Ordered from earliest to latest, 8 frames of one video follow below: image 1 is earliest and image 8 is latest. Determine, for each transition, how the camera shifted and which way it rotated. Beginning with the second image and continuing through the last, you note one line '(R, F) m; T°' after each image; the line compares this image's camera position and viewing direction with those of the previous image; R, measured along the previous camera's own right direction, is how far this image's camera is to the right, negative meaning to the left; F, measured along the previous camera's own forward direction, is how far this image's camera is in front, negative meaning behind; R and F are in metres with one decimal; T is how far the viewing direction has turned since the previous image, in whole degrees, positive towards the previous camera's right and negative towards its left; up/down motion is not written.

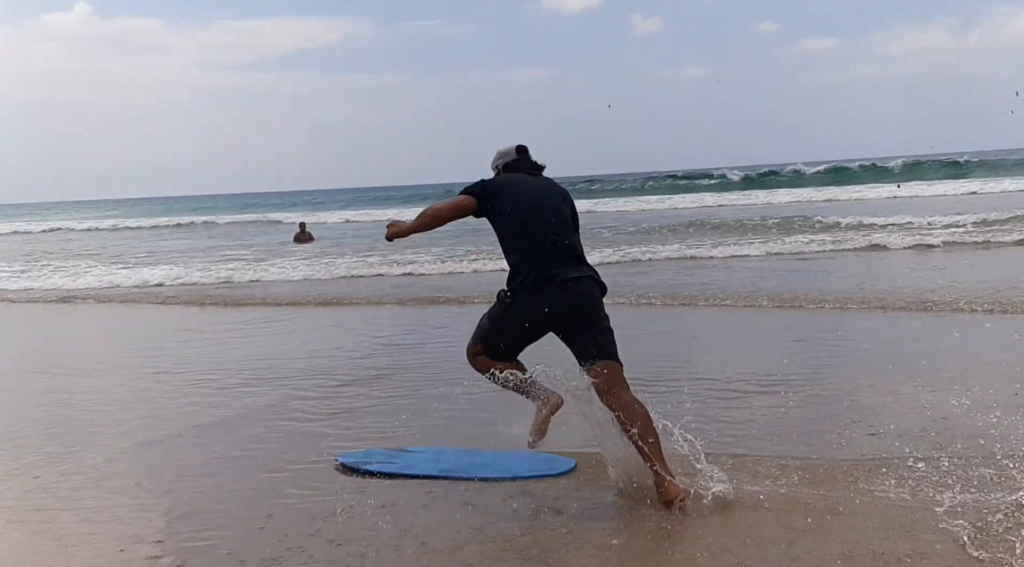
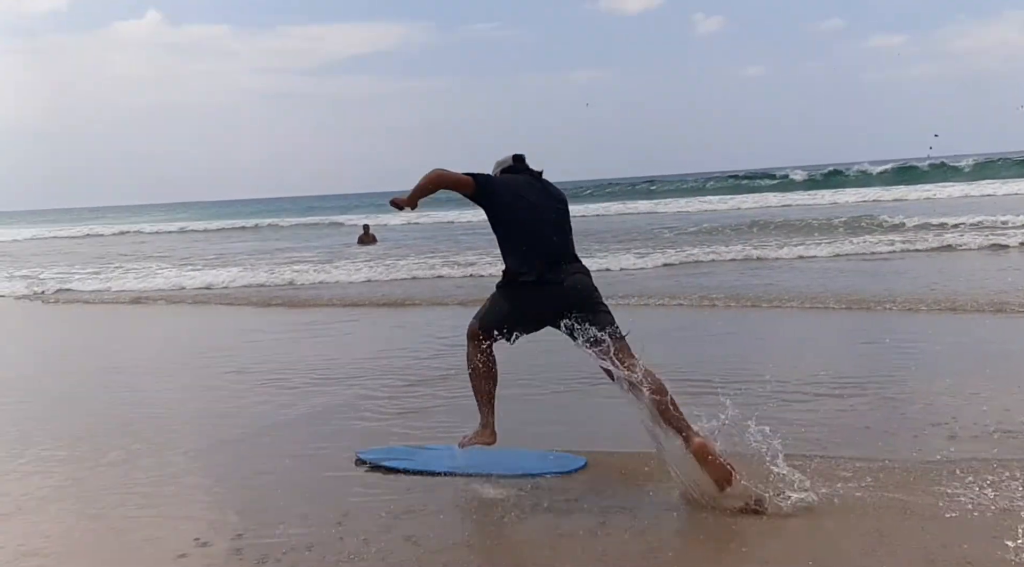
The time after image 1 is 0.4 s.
(-0.2, 0.0) m; -3°
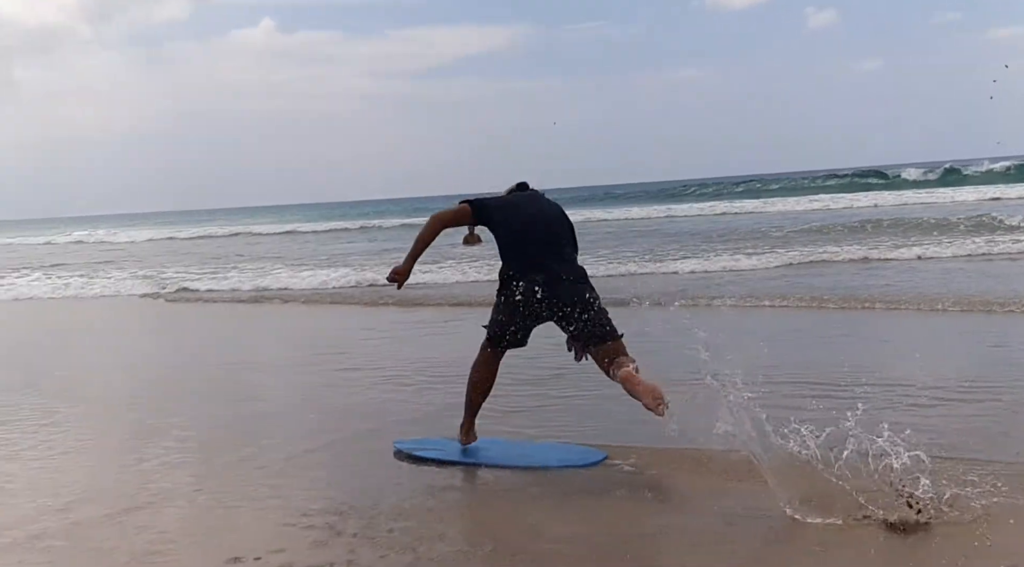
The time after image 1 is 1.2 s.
(-0.3, 0.0) m; -5°
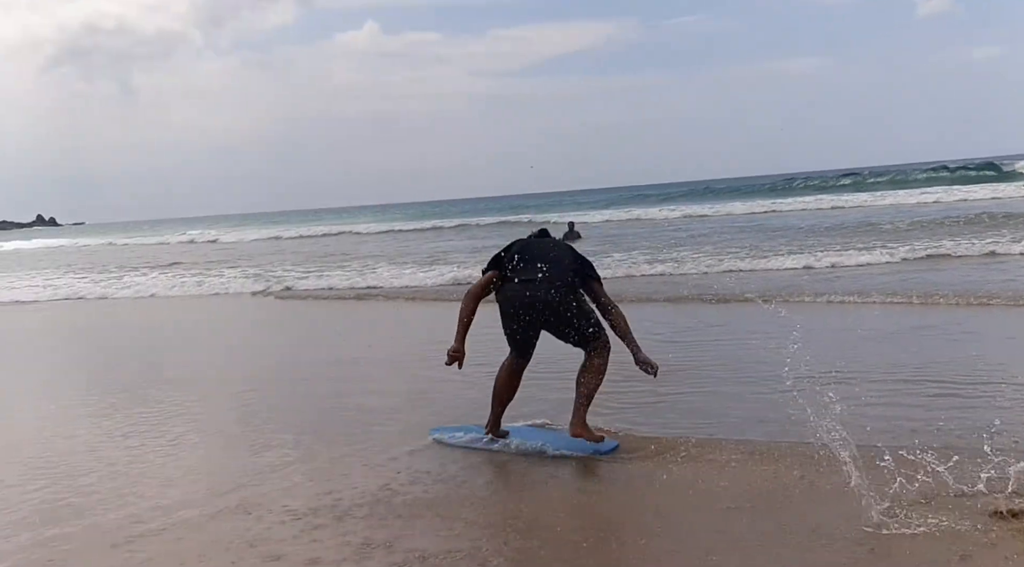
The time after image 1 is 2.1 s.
(-0.3, 0.0) m; -5°
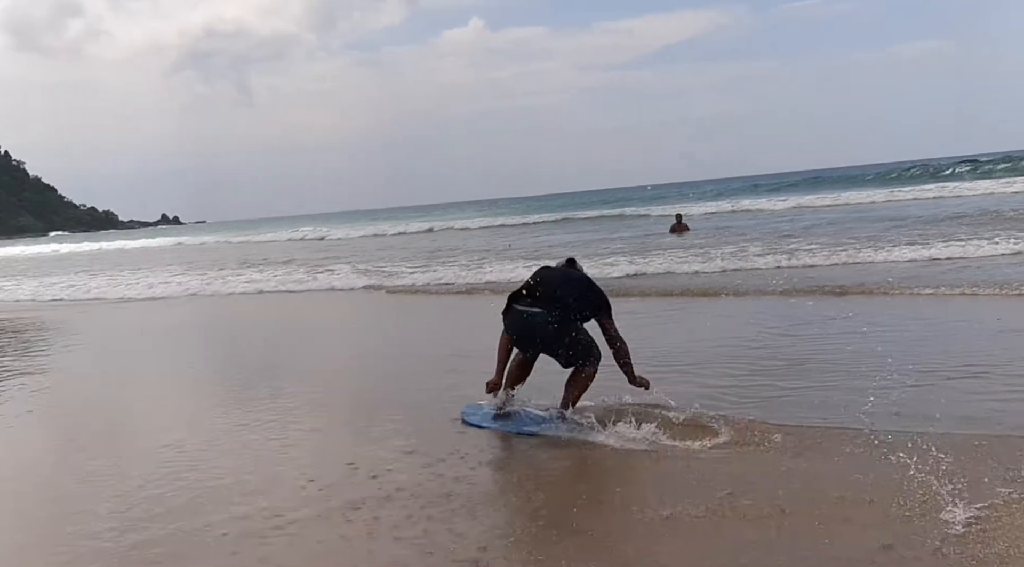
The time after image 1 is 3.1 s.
(-0.3, 0.0) m; -5°
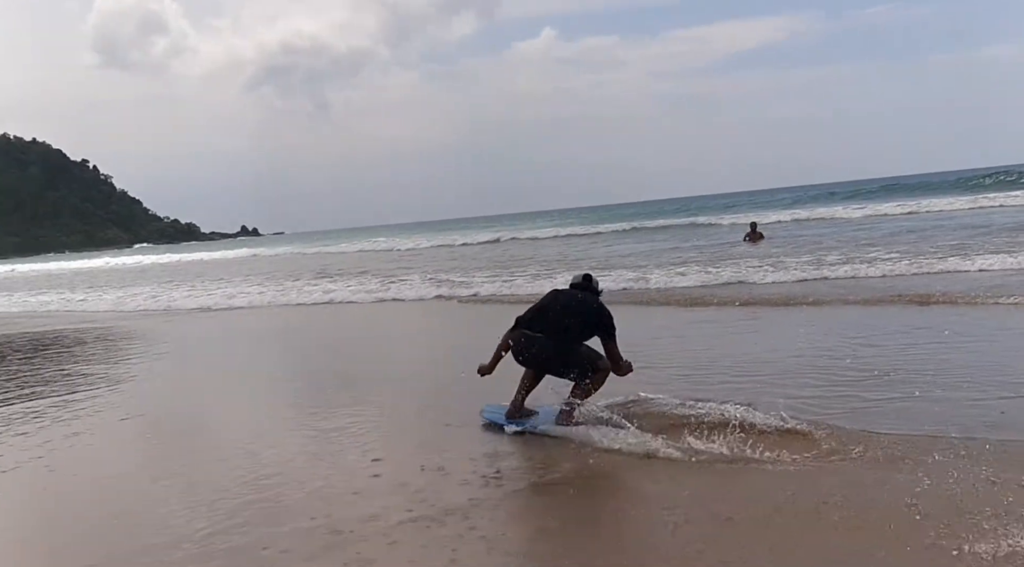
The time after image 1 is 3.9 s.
(-0.2, 0.0) m; -3°
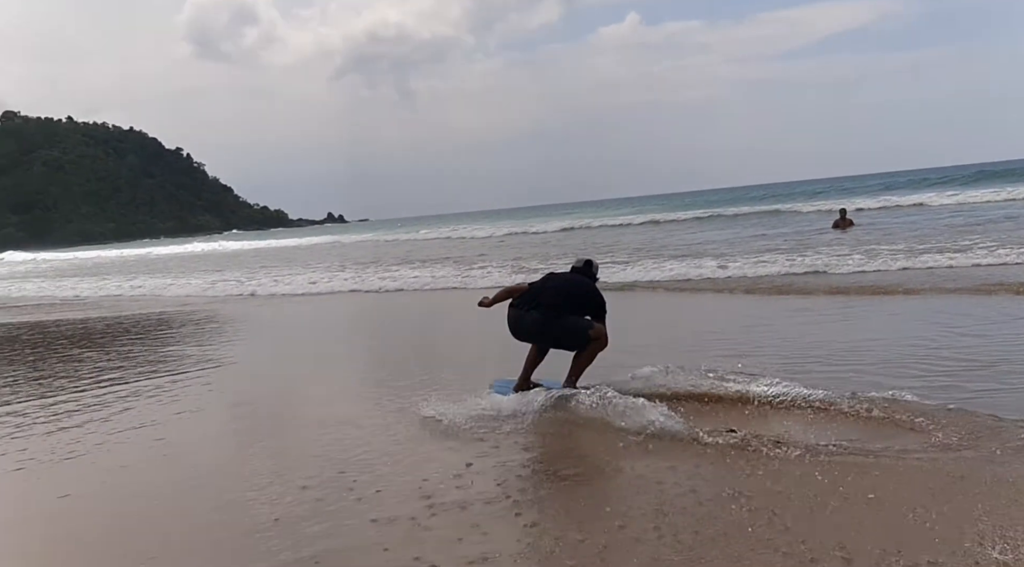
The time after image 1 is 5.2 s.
(-0.3, 0.0) m; -4°
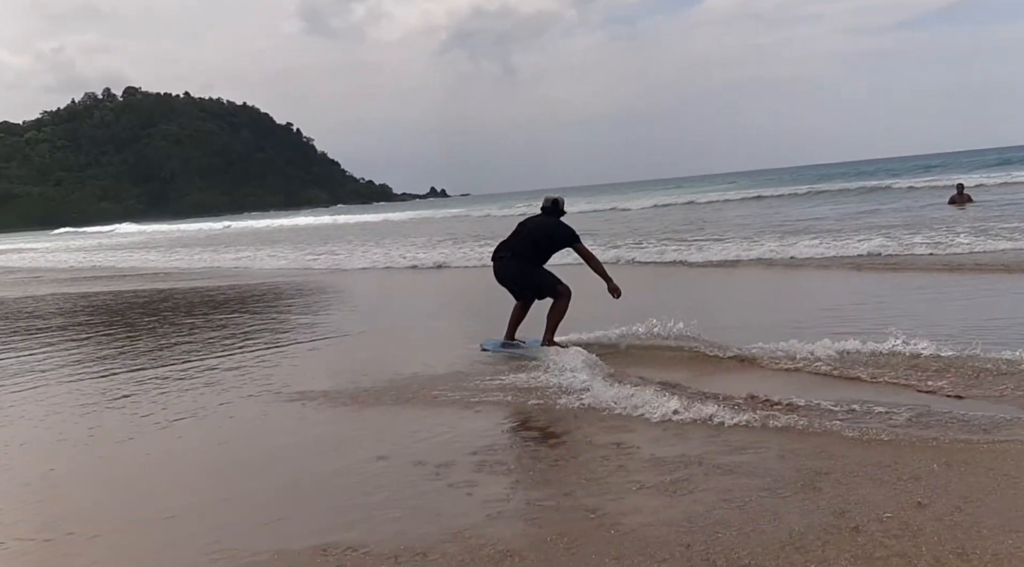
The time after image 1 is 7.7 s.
(-0.5, -0.1) m; -4°
